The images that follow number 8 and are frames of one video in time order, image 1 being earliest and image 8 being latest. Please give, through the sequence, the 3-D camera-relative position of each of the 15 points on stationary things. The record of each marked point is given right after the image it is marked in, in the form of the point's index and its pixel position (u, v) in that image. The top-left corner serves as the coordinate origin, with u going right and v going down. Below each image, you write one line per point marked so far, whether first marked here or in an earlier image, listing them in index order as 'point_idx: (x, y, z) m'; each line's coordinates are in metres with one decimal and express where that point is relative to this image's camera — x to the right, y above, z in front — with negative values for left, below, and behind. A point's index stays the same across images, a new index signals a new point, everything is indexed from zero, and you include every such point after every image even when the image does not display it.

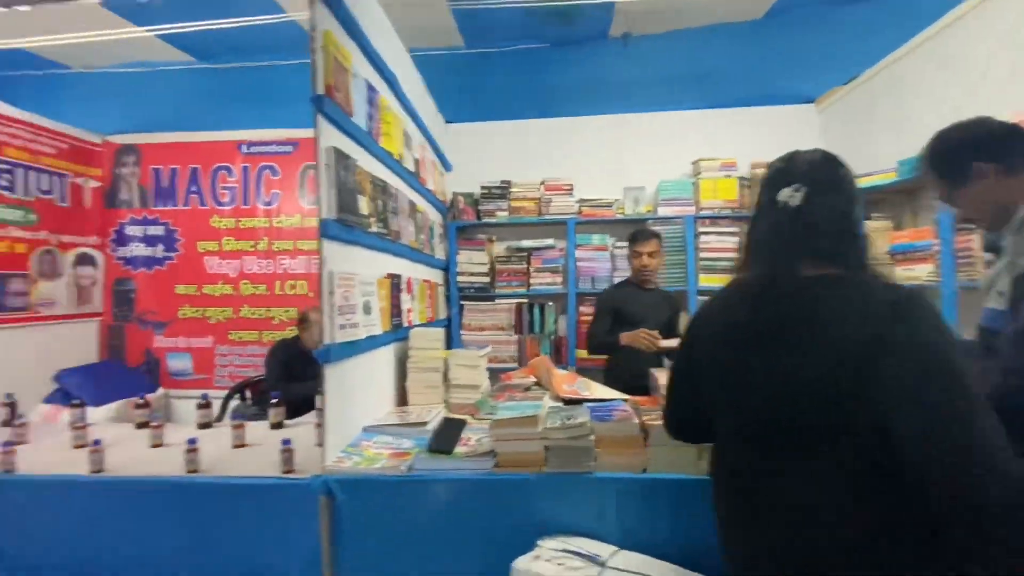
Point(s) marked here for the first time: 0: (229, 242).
0: (-2.0, +0.3, +3.3) m
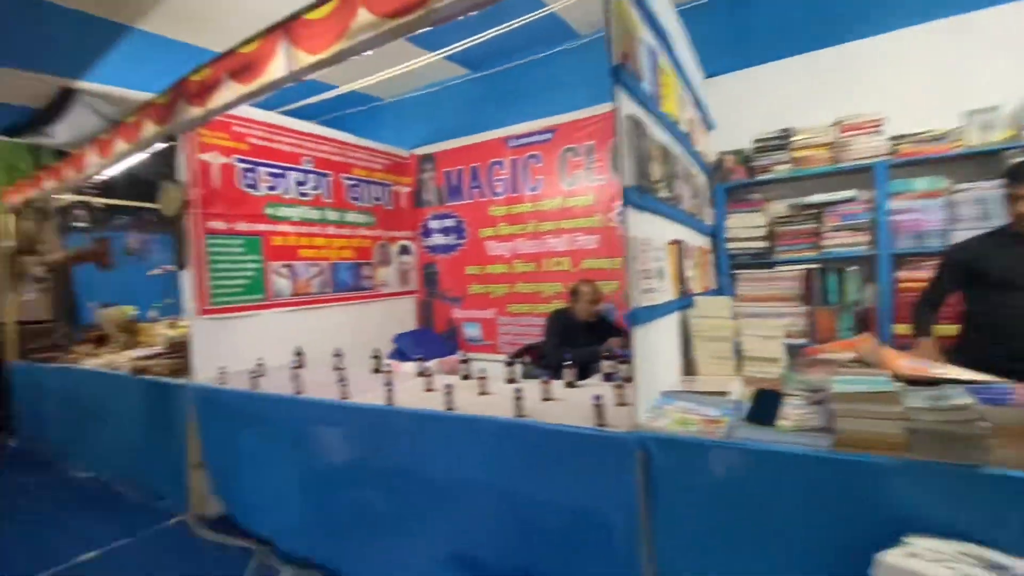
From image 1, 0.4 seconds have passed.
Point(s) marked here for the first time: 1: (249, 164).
0: (-0.1, +0.5, +3.8) m
1: (-1.7, +0.8, +3.0) m
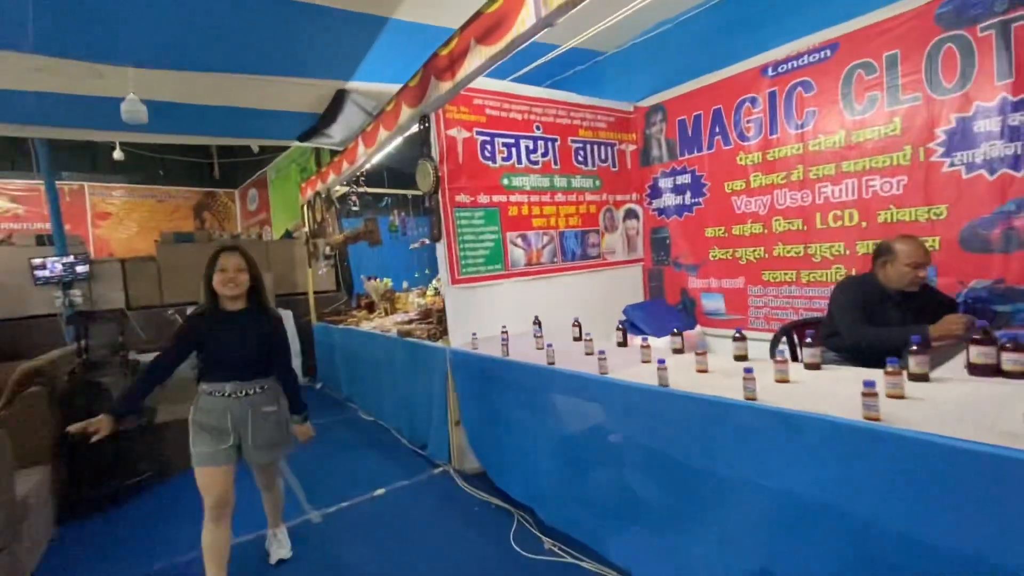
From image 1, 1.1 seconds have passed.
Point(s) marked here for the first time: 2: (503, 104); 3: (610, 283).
0: (+1.6, +0.7, +3.2) m
1: (-0.2, +1.0, +3.1) m
2: (-0.1, +1.2, +3.2) m
3: (+0.8, 0.0, +3.7) m
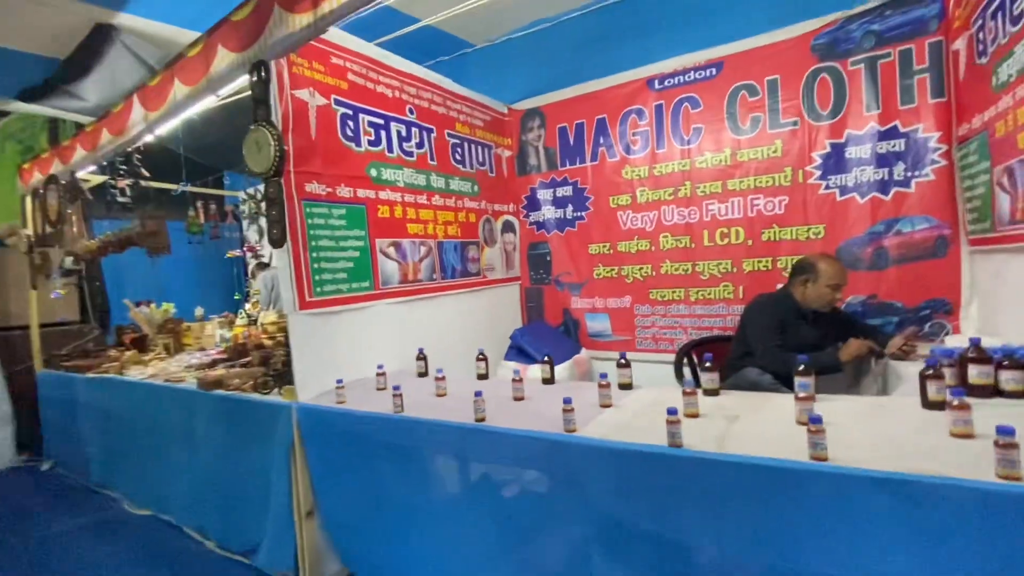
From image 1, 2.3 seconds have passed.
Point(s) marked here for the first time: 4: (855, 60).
0: (+0.8, +0.6, +3.0) m
1: (-0.8, +0.8, +2.3) m
2: (-0.7, +1.1, +2.4) m
3: (-0.1, -0.1, +3.2) m
4: (+1.7, +1.1, +2.4) m
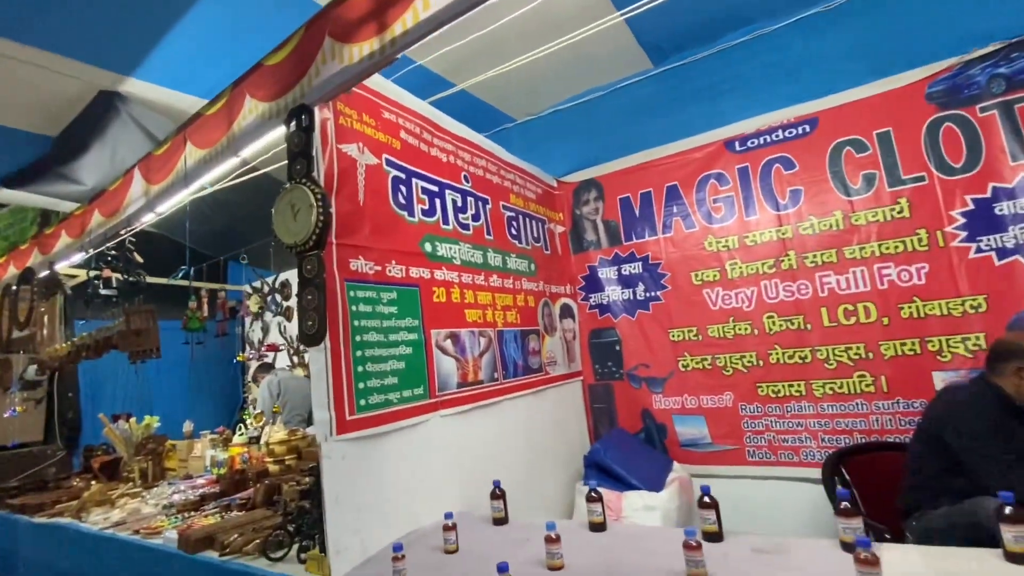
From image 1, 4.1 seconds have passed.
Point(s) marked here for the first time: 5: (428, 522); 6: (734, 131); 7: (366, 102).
0: (+1.2, +0.1, +2.6) m
1: (-0.4, +0.4, +1.8) m
2: (-0.4, +0.7, +2.0) m
3: (+0.2, -0.6, +2.5) m
4: (+2.1, +0.8, +2.1) m
5: (-0.3, -0.8, +1.6) m
6: (+1.2, +0.9, +2.6) m
7: (-0.5, +0.7, +1.8) m
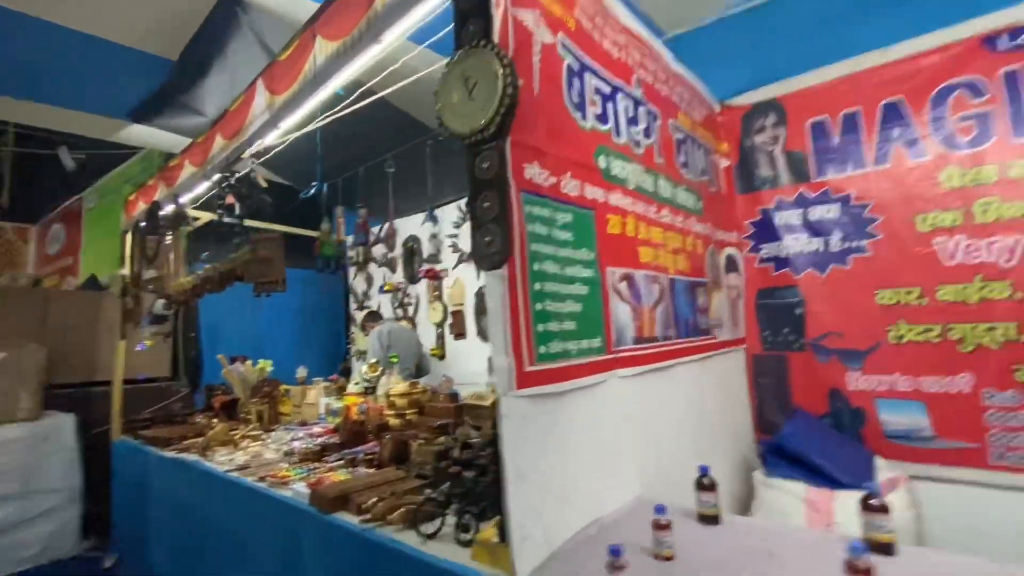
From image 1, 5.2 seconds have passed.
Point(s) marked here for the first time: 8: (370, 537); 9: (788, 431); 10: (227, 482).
0: (+1.9, +0.3, +1.9) m
1: (+0.2, +0.7, +1.4) m
2: (+0.3, +0.9, +1.6) m
3: (+0.9, -0.4, +2.1) m
4: (+2.7, +0.9, +1.3) m
5: (+0.3, -0.6, +1.3) m
6: (+1.9, +1.1, +1.9) m
7: (+0.1, +0.9, +1.3) m
8: (-0.4, -0.7, +1.3) m
9: (+1.1, -0.6, +2.0) m
10: (-1.1, -0.8, +1.9) m
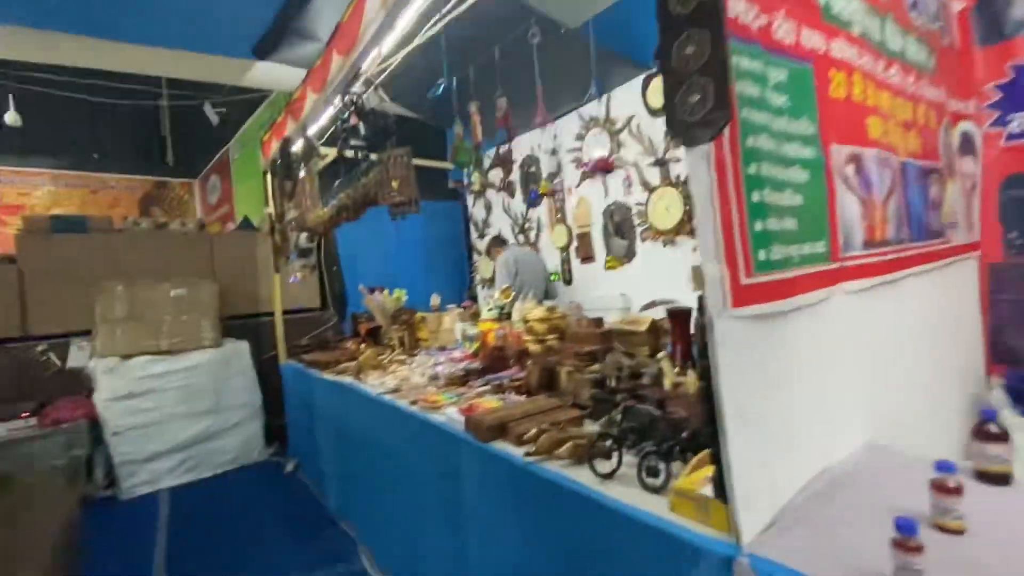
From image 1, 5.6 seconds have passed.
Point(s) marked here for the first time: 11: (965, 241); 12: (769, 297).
0: (+2.3, +0.7, +1.1) m
1: (+0.6, +0.9, +1.0) m
2: (+0.7, +1.1, +1.1) m
3: (+1.5, 0.0, +1.6) m
4: (+3.0, +1.2, +0.2) m
5: (+0.7, -0.4, +1.0) m
6: (+2.3, +1.4, +1.0) m
7: (+0.4, +1.1, +0.9) m
8: (+0.1, -0.4, +1.2) m
9: (+1.6, -0.2, +1.5) m
10: (-0.5, -0.5, +2.0) m
11: (+1.6, +0.2, +1.7) m
12: (+0.4, 0.0, +0.9) m
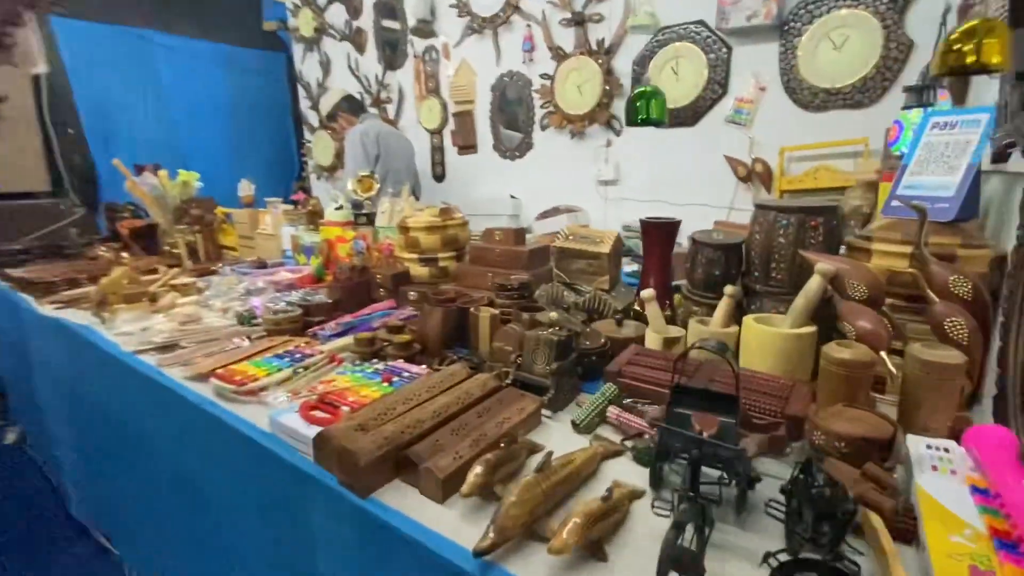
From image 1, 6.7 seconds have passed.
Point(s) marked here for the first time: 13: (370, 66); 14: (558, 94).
0: (+2.2, +0.8, +1.0) m
1: (+0.6, +1.0, +0.3) m
2: (+0.7, +1.2, +0.3) m
3: (+1.2, +0.2, +1.3) m
4: (+3.1, +1.1, +0.3) m
5: (+0.6, -0.3, +0.6) m
6: (+2.3, +1.5, +0.8) m
7: (+0.5, +1.2, +0.1) m
8: (0.0, -0.3, +0.5) m
9: (+1.4, 0.0, +1.3) m
10: (-0.8, -0.2, +1.1) m
11: (+1.3, +0.4, +1.4) m
12: (+0.5, 0.0, +0.3) m
13: (-0.9, +1.3, +2.9) m
14: (+0.2, +0.9, +2.3) m
